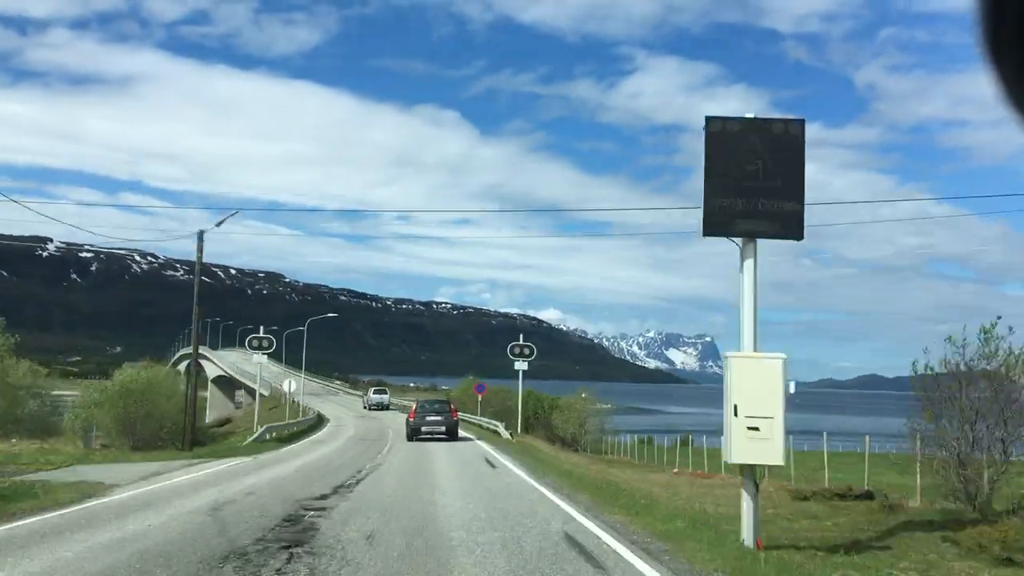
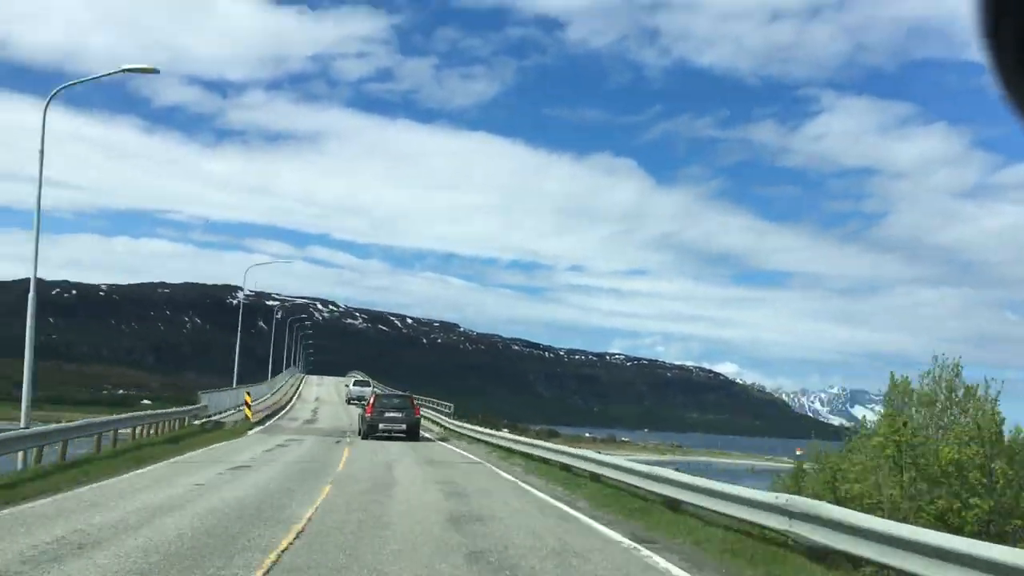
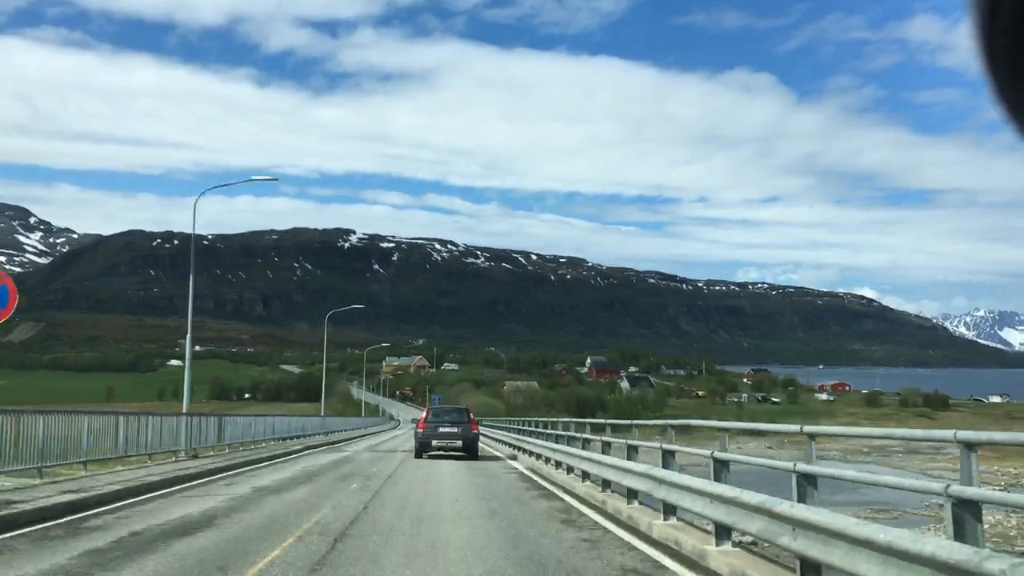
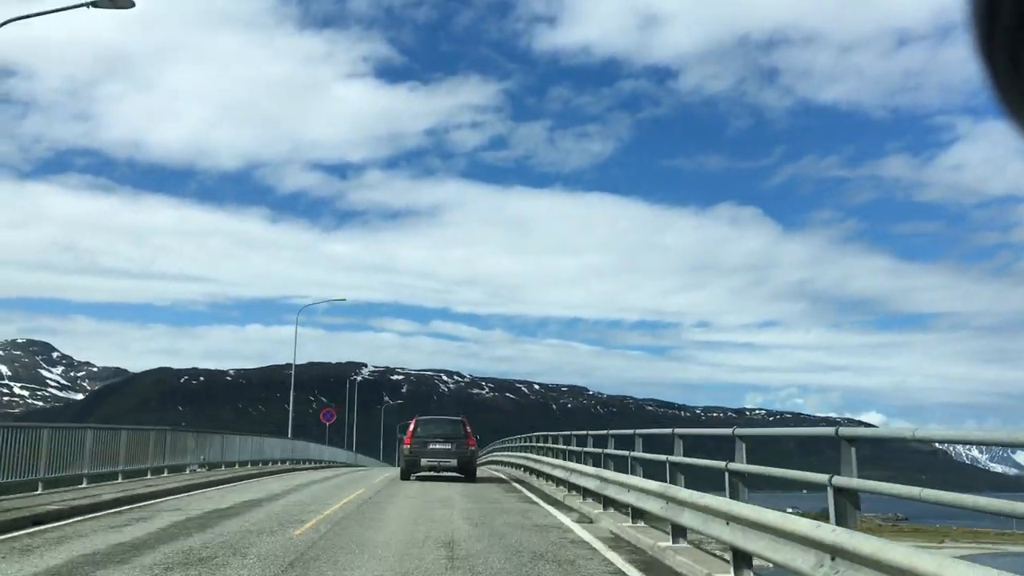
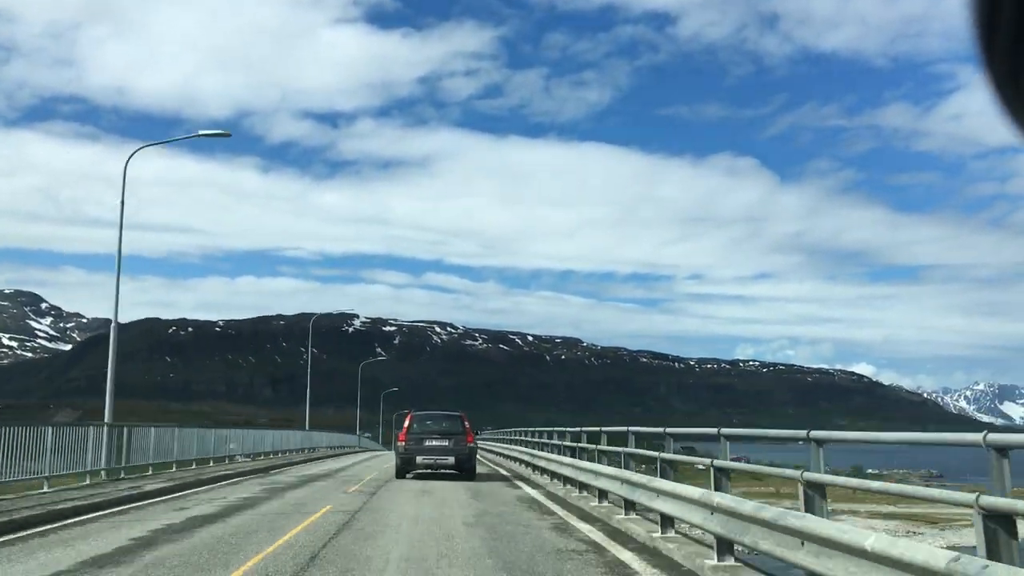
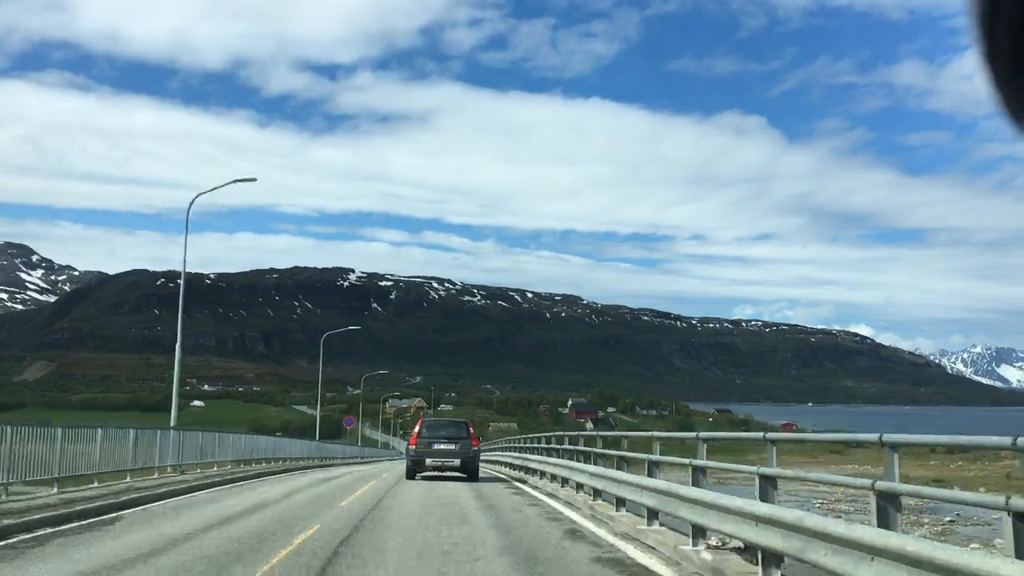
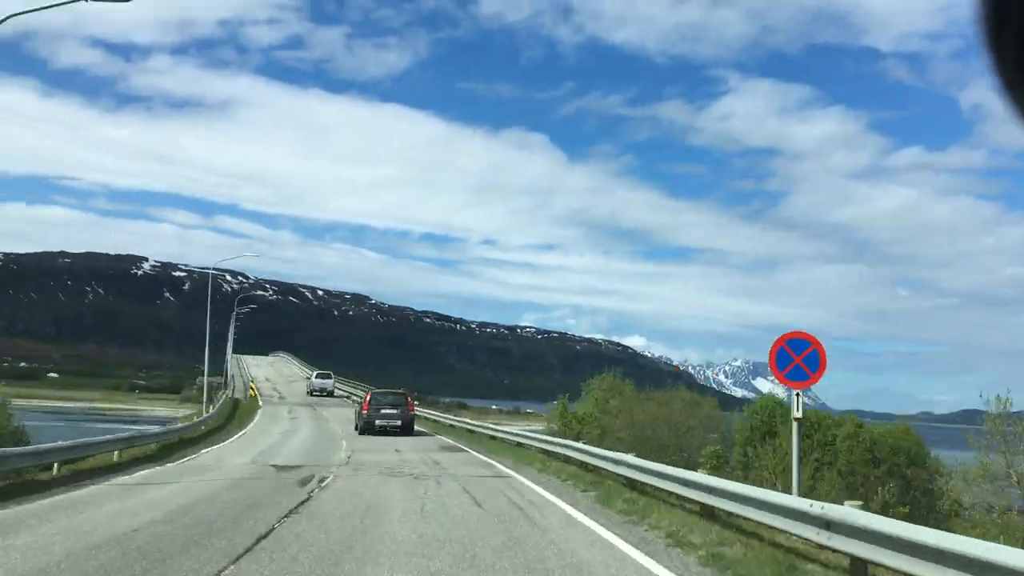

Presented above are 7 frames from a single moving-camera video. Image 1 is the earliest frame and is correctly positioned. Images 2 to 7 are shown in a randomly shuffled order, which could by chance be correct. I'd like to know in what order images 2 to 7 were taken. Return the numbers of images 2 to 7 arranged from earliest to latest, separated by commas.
7, 2, 4, 5, 6, 3
